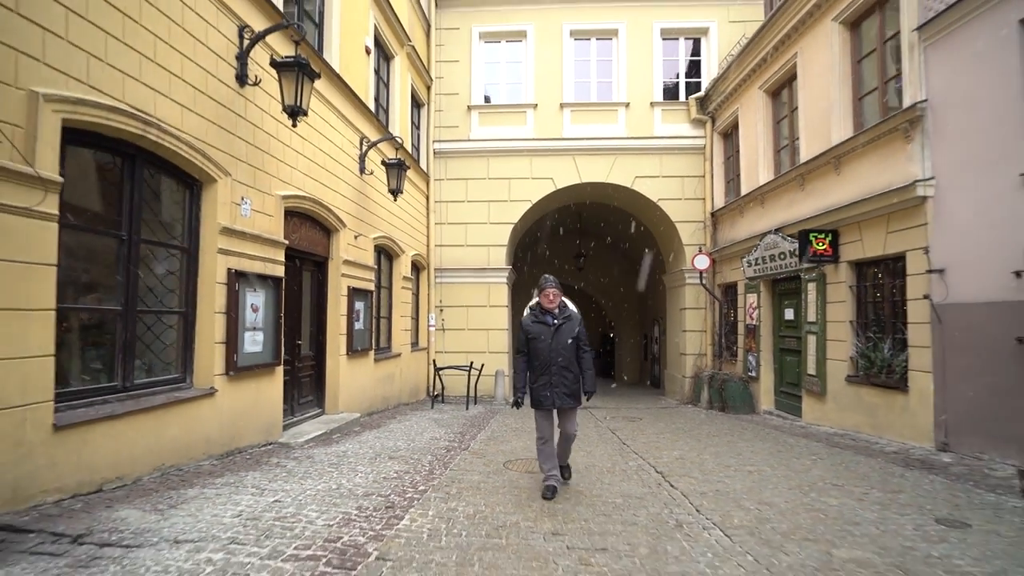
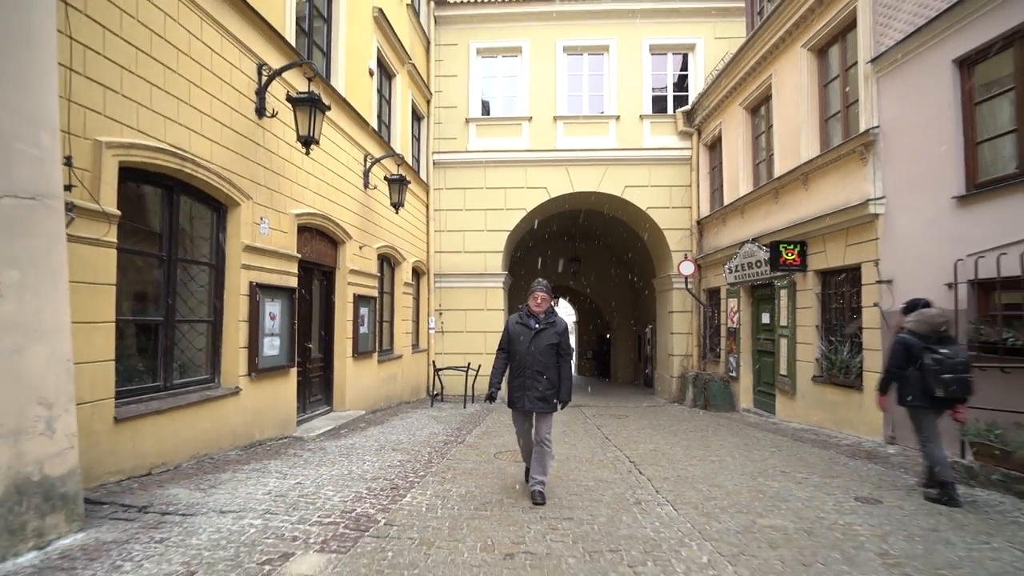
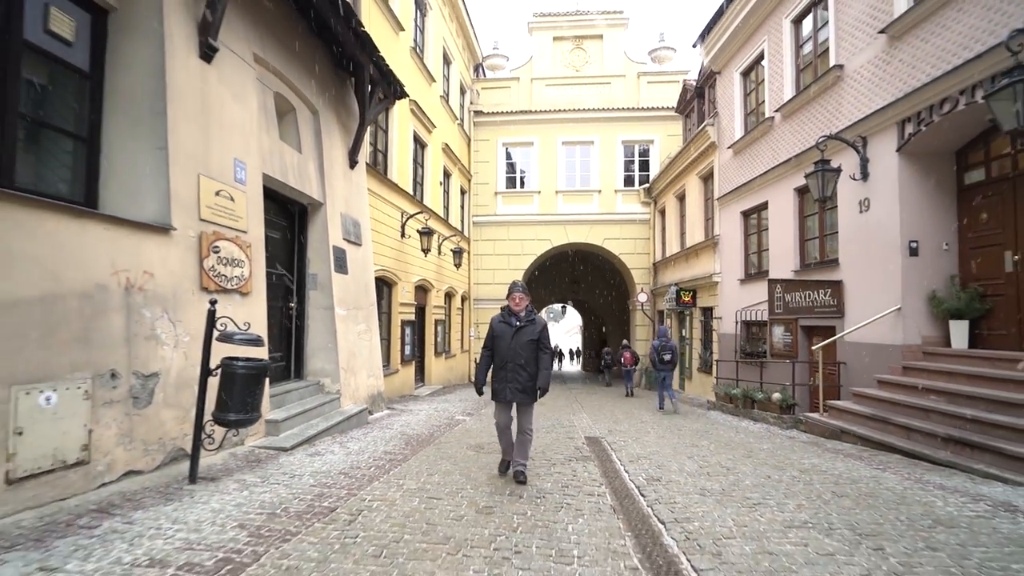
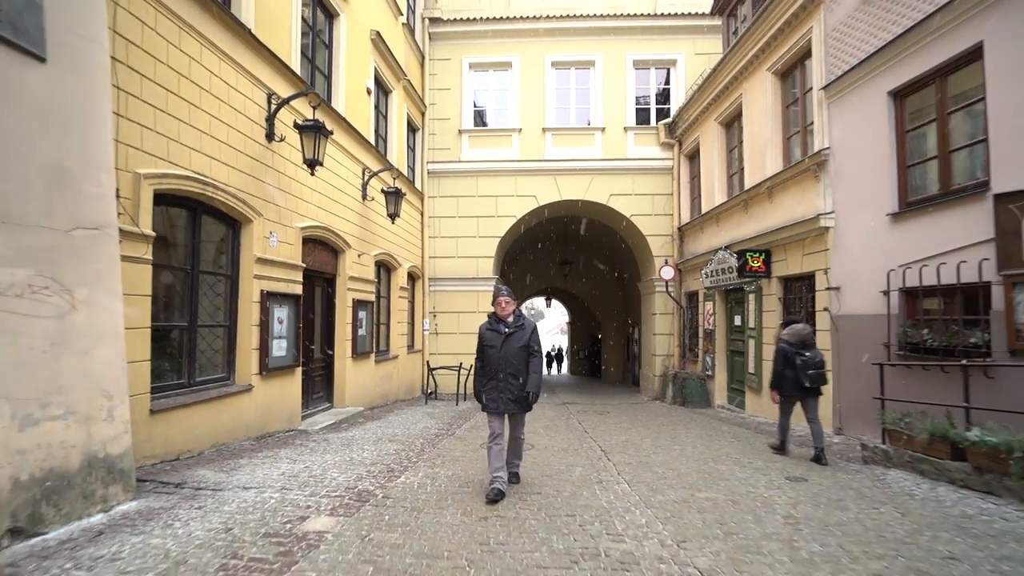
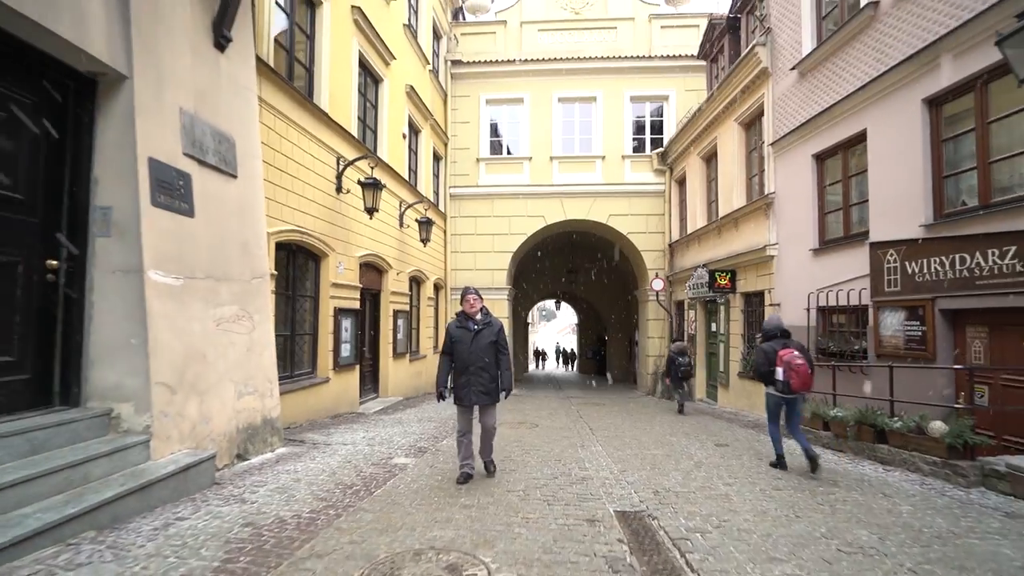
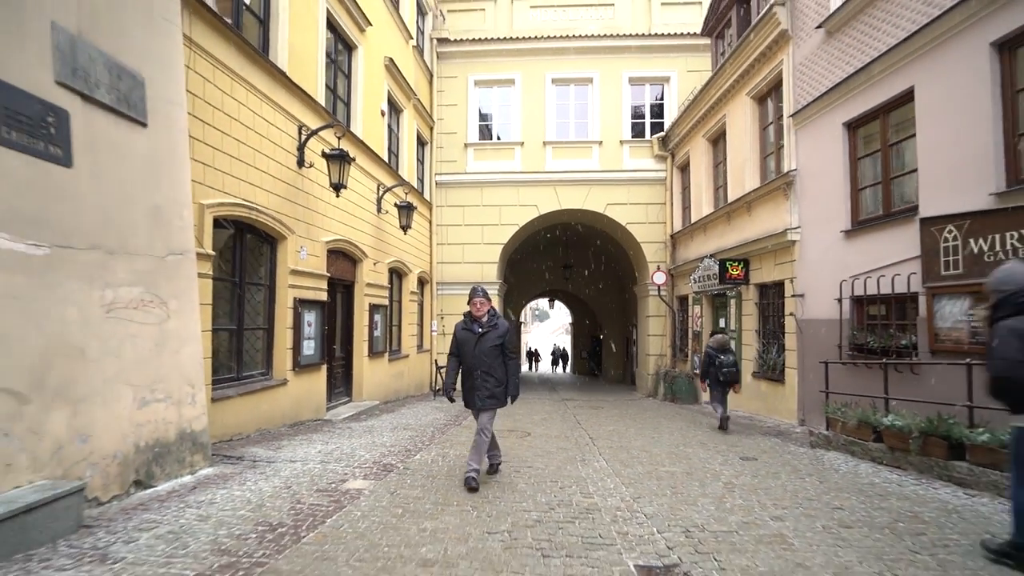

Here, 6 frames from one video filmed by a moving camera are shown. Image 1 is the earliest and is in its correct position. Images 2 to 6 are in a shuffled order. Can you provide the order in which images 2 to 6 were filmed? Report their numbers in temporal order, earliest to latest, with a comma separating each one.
2, 4, 6, 5, 3
